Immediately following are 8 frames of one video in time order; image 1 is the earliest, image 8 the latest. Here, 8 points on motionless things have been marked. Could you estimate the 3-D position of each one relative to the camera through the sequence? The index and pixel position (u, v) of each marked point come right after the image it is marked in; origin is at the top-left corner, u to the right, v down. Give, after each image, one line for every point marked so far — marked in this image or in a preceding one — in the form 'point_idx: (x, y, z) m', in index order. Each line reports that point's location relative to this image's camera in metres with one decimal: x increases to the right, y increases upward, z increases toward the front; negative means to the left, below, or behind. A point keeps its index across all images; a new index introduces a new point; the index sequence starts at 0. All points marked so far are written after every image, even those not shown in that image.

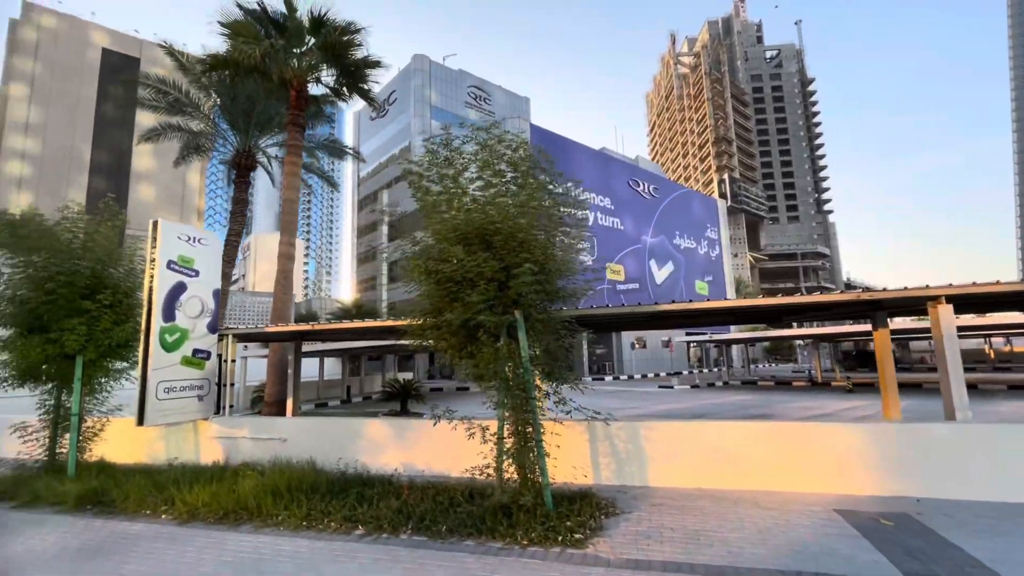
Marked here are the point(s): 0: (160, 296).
0: (-5.5, -0.1, +7.6) m
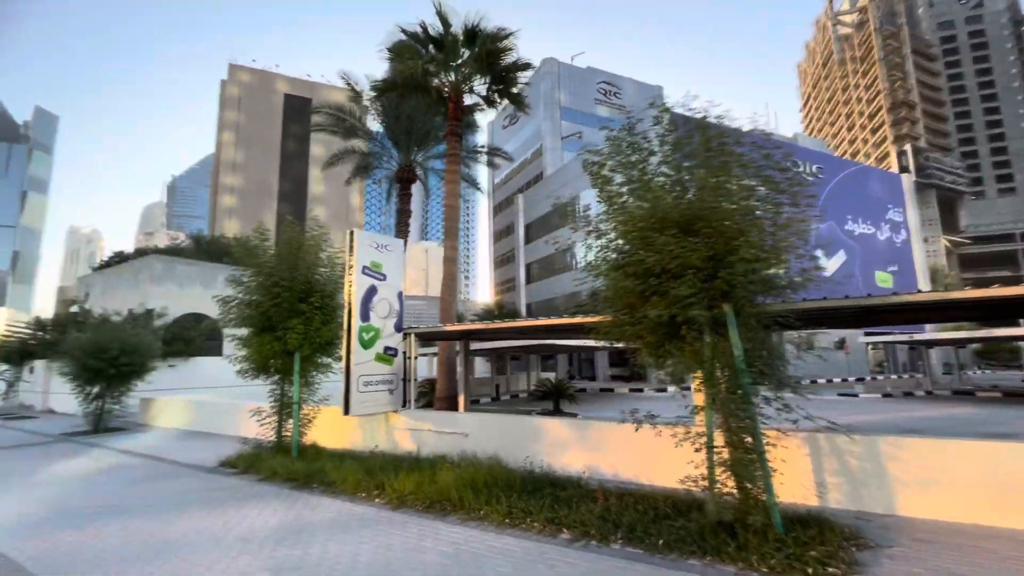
0: (-2.7, -0.2, +8.4) m
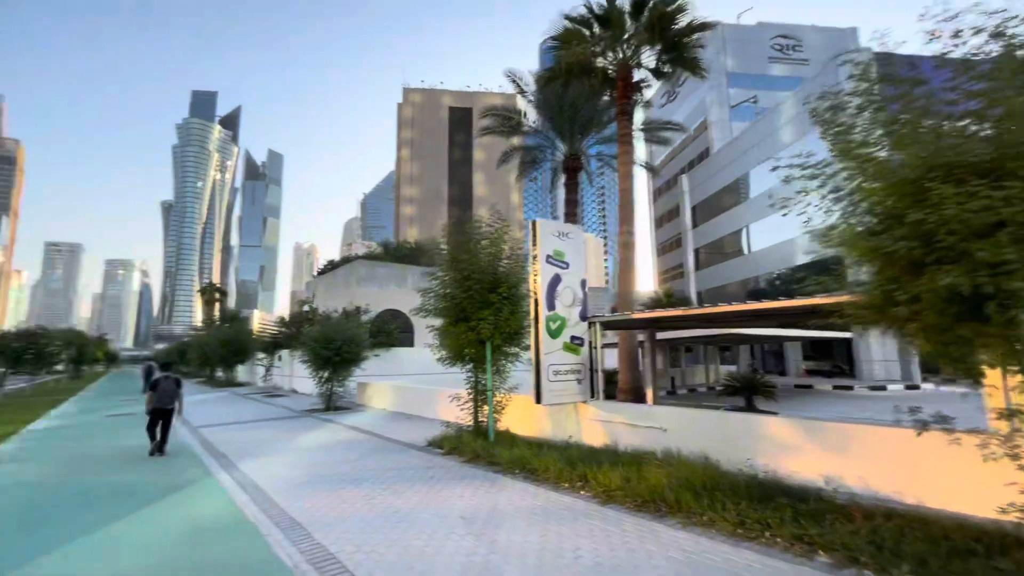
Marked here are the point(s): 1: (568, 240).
0: (+0.6, 0.0, +8.4) m
1: (+1.0, +0.9, +8.9) m
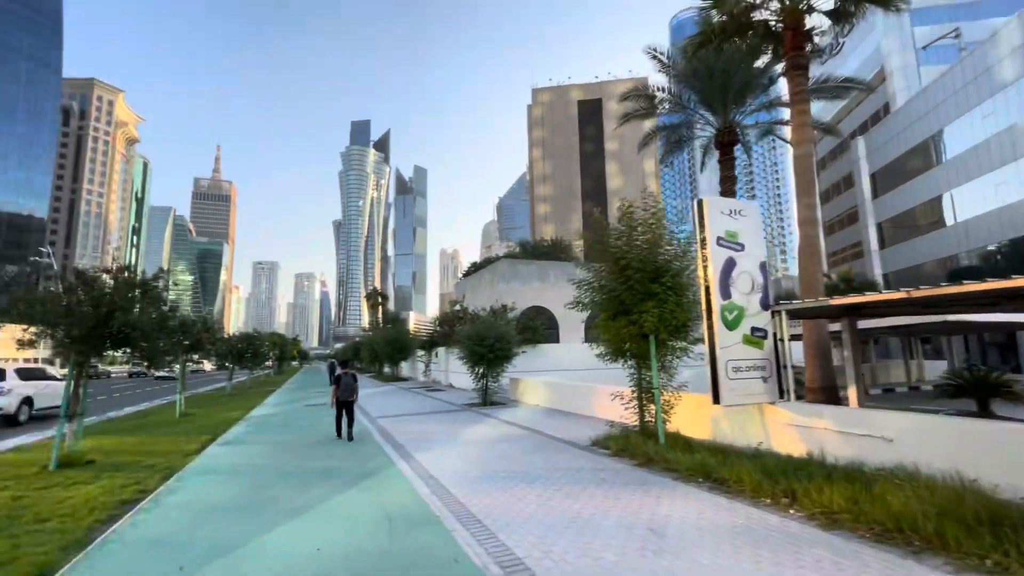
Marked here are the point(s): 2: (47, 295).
0: (+3.1, +0.2, +7.4) m
1: (+3.7, +1.1, +7.8) m
2: (-8.7, -0.1, +8.9) m
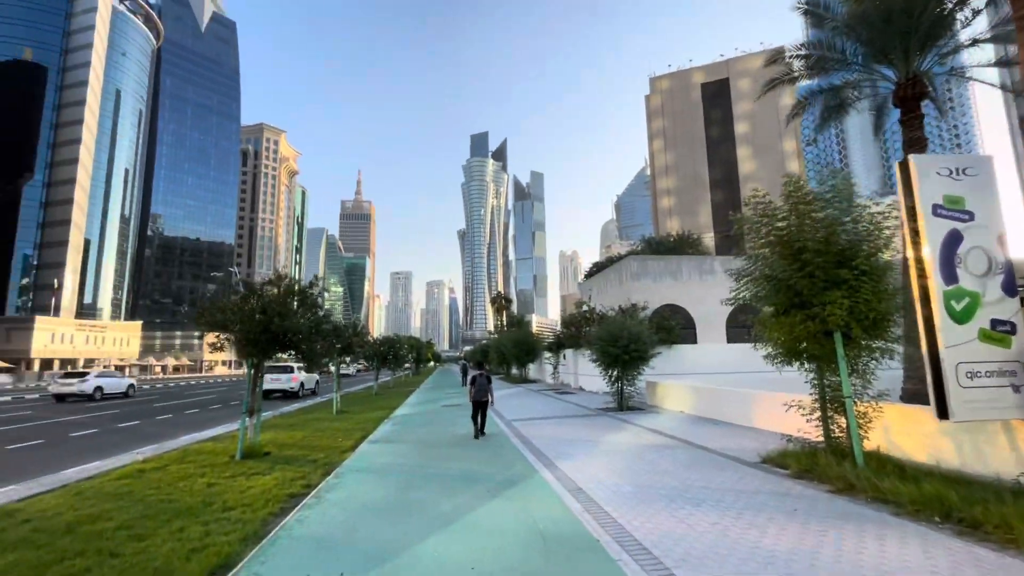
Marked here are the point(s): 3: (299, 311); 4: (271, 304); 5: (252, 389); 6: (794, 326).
0: (+5.1, +0.4, +5.8) m
1: (+5.7, +1.4, +6.0) m
2: (-6.1, -0.3, +10.1) m
3: (-4.8, -0.5, +10.8) m
4: (-5.2, -0.3, +10.4) m
5: (-5.6, -2.2, +10.4) m
6: (+4.1, -0.6, +7.1) m
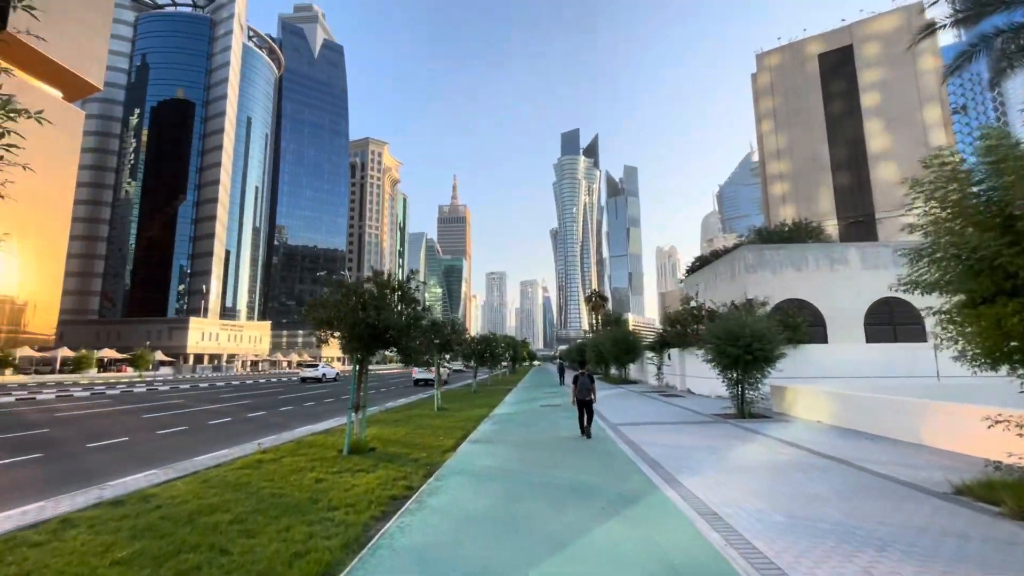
0: (+6.2, +0.7, +4.0) m
1: (+6.8, +1.6, +4.1) m
2: (-3.9, -0.3, +10.3) m
3: (-2.5, -0.4, +10.8) m
4: (-3.0, -0.3, +10.4) m
5: (-3.4, -2.1, +10.6) m
6: (+5.5, -0.3, +5.4) m
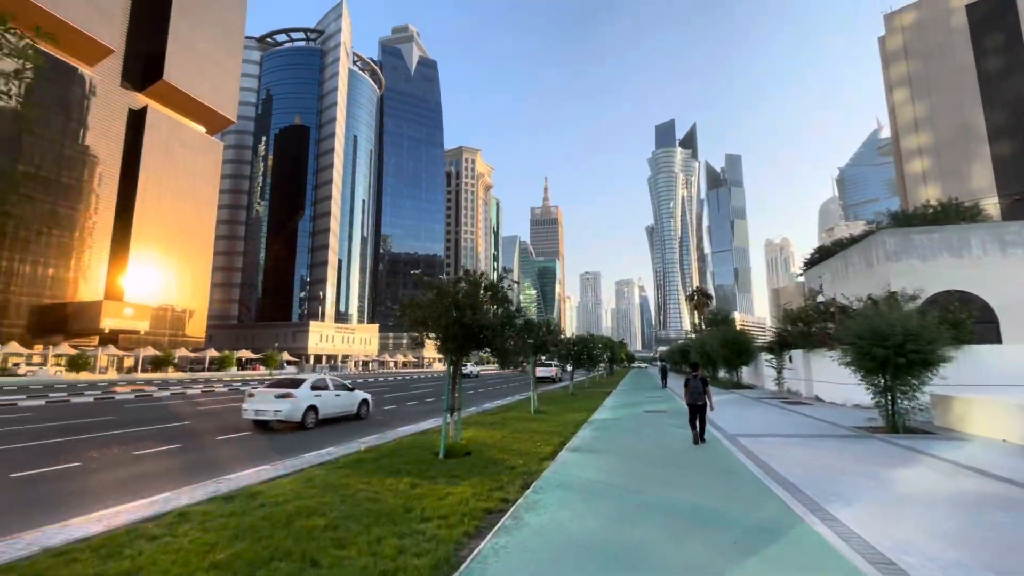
0: (+6.8, +0.9, +2.1) m
1: (+7.4, +1.9, +2.0) m
2: (-1.9, -0.3, +10.2) m
3: (-0.4, -0.4, +10.4) m
4: (-1.0, -0.2, +10.1) m
5: (-1.3, -2.1, +10.3) m
6: (+6.4, -0.1, +3.6) m
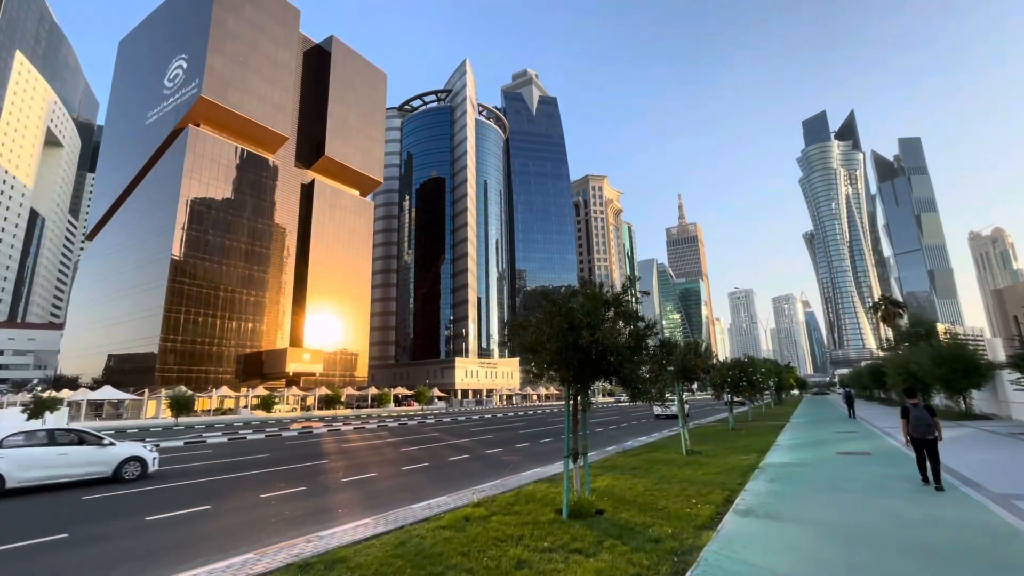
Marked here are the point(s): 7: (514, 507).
0: (+6.3, +1.7, -1.5) m
1: (+6.8, +2.7, -1.6) m
2: (+0.3, -0.6, +8.6) m
3: (+1.7, -0.6, +8.3) m
4: (+1.1, -0.5, +8.3) m
5: (+1.1, -2.4, +8.4) m
6: (+6.4, +0.6, 0.0) m
7: (+0.1, -3.8, +8.3) m
